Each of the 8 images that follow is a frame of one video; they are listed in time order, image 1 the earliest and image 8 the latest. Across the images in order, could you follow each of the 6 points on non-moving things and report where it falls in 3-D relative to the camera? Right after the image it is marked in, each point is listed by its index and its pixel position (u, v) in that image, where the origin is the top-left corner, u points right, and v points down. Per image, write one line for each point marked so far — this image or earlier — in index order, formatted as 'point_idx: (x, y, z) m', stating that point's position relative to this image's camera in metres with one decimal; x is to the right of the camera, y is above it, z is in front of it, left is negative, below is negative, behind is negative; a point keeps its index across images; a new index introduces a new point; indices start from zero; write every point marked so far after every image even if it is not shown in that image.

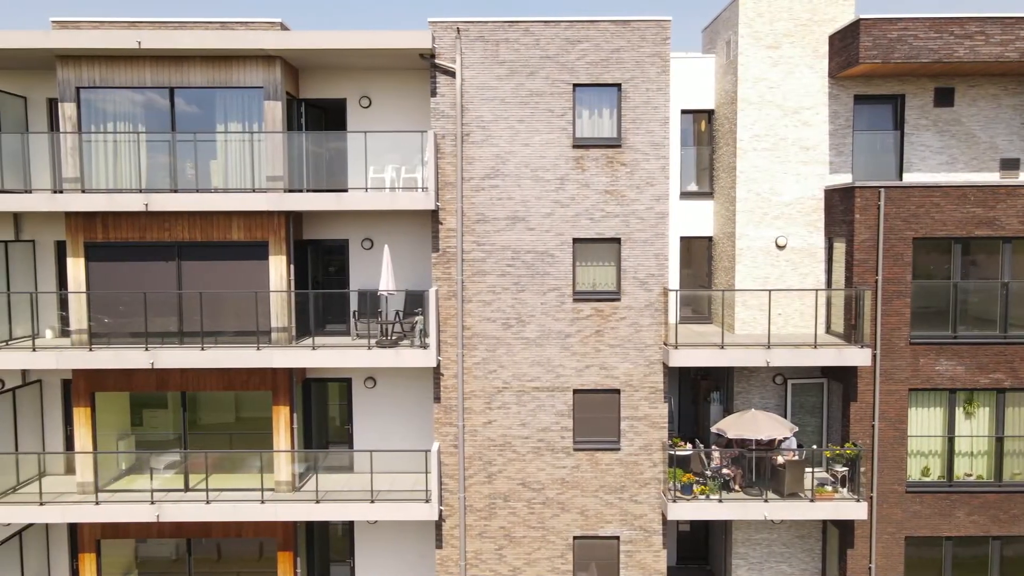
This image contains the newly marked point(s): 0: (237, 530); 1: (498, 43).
0: (-4.5, -4.0, +11.4) m
1: (-0.2, +3.8, +10.6) m
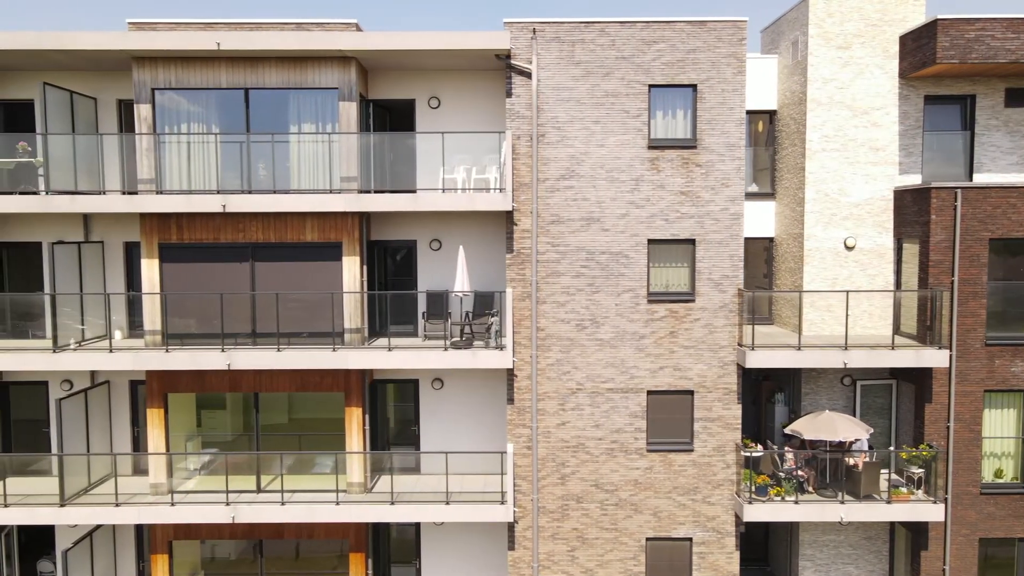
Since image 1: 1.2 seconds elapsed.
0: (-3.3, -4.0, +11.4) m
1: (+1.0, +3.8, +10.6) m
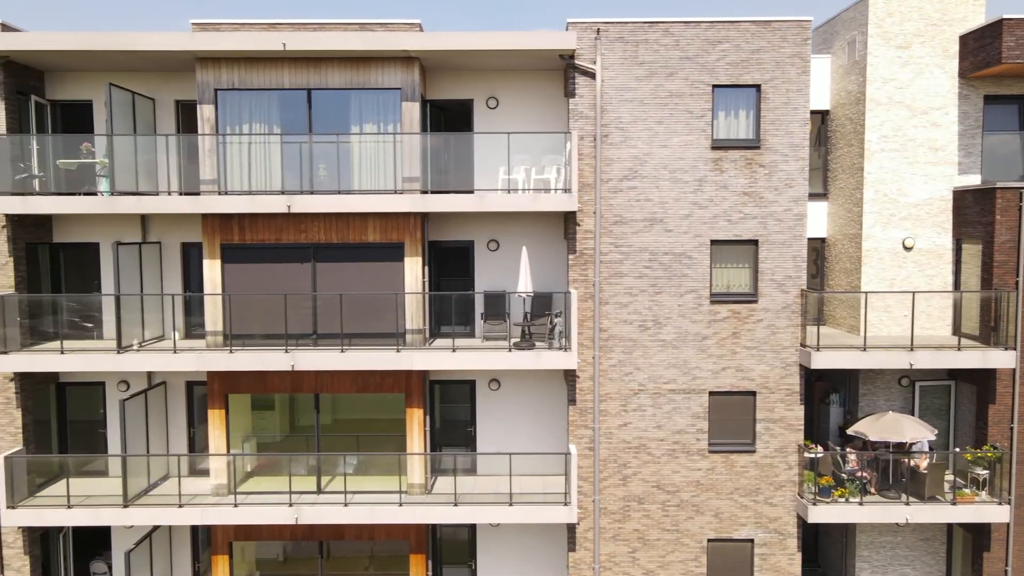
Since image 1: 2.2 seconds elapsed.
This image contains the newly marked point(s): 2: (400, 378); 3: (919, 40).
0: (-2.3, -4.0, +11.4) m
1: (+1.9, +3.8, +10.6) m
2: (-1.8, -1.5, +11.1) m
3: (+6.9, +4.2, +11.5) m
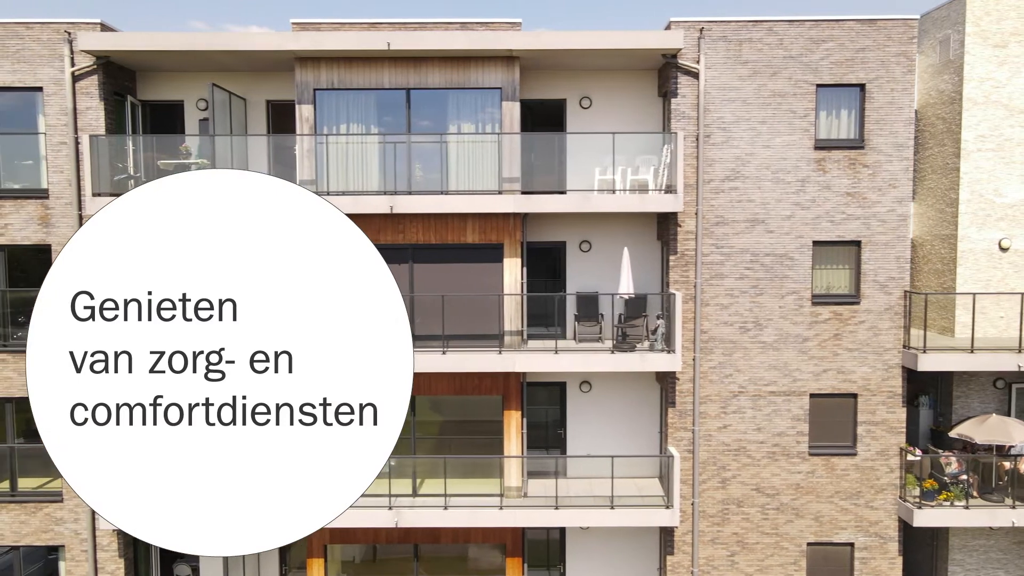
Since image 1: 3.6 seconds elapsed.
0: (-0.7, -4.1, +11.3) m
1: (+3.5, +3.8, +10.5) m
2: (-0.2, -1.5, +11.0) m
3: (+8.4, +4.2, +11.4) m
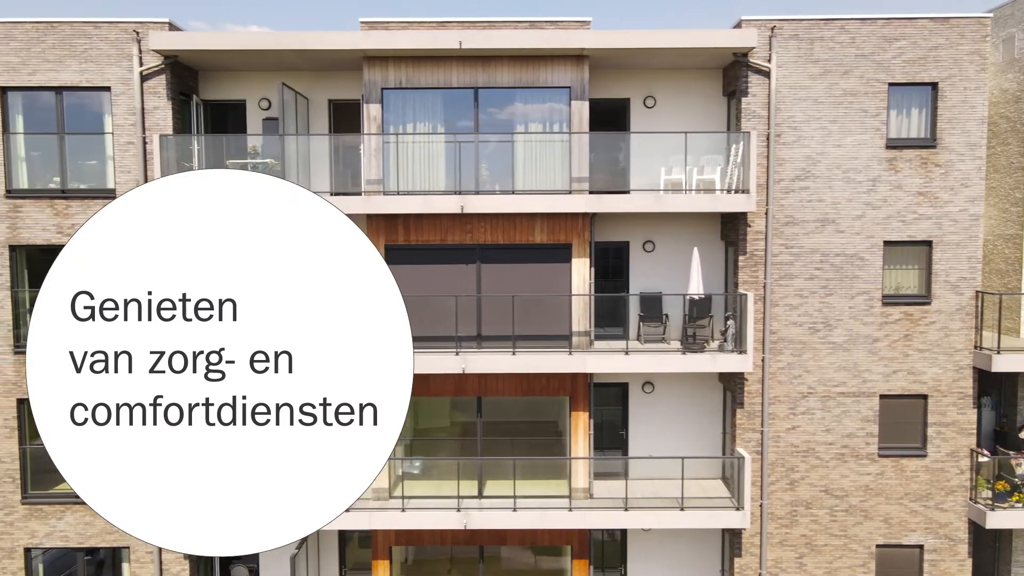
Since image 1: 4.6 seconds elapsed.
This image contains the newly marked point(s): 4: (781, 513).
0: (+0.3, -4.1, +11.2) m
1: (+4.6, +3.8, +10.4) m
2: (+0.9, -1.5, +10.9) m
3: (+9.5, +4.2, +11.3) m
4: (+4.3, -3.6, +10.9) m
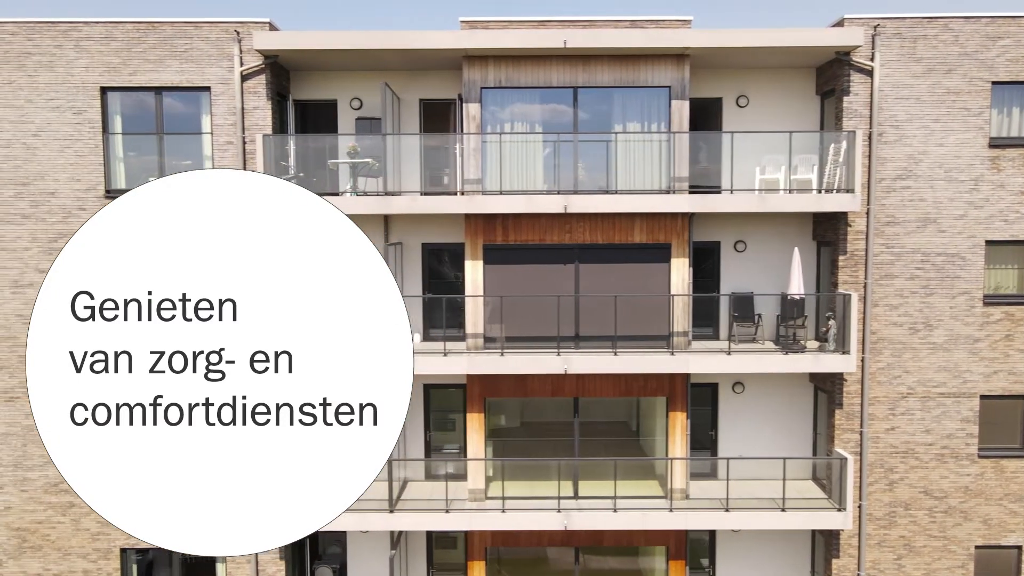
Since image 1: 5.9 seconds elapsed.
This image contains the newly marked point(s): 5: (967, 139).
0: (+1.9, -4.1, +11.2) m
1: (+6.1, +3.8, +10.4) m
2: (+2.4, -1.5, +10.9) m
3: (+11.0, +4.2, +11.3) m
4: (+5.8, -3.6, +10.8) m
5: (+6.9, +2.3, +10.4) m
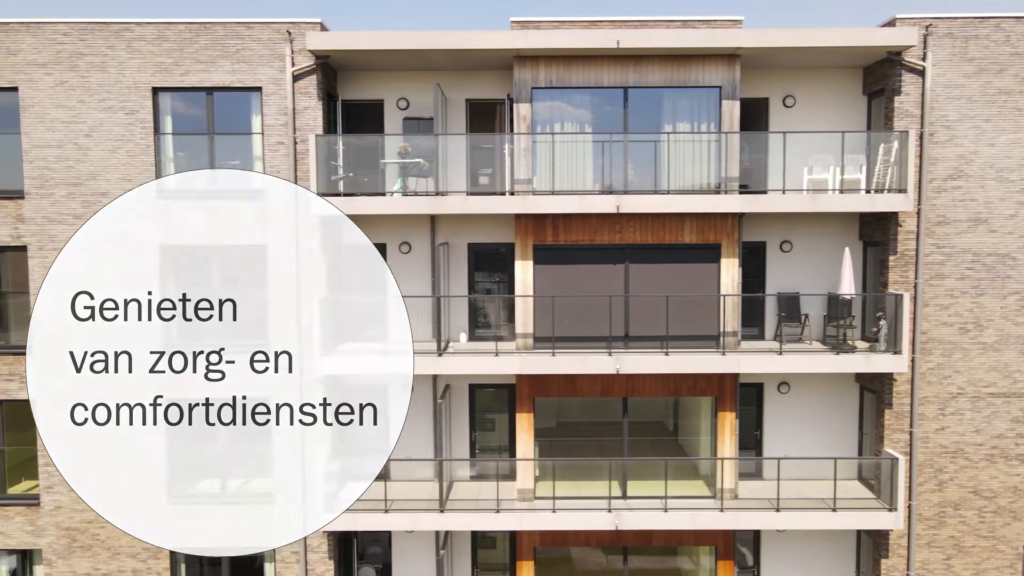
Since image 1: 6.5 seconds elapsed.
0: (+2.6, -4.1, +11.2) m
1: (+6.9, +3.8, +10.3) m
2: (+3.2, -1.5, +10.9) m
3: (+11.8, +4.2, +11.2) m
4: (+6.6, -3.6, +10.8) m
5: (+7.7, +2.3, +10.4) m
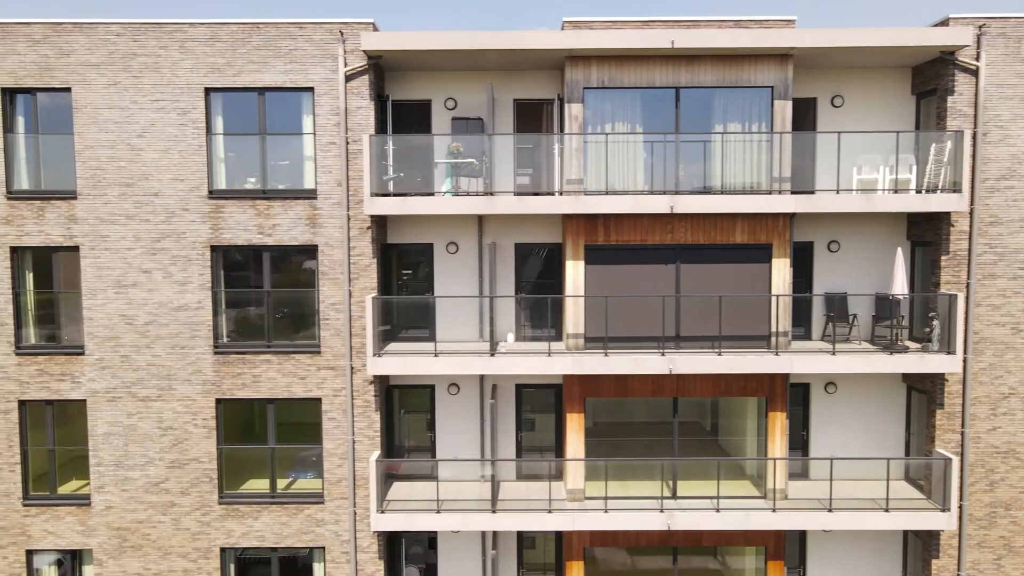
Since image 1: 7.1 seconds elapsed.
0: (+3.4, -4.1, +11.2) m
1: (+7.7, +3.7, +10.3) m
2: (+4.0, -1.5, +10.9) m
3: (+12.6, +4.2, +11.2) m
4: (+7.4, -3.6, +10.8) m
5: (+8.5, +2.3, +10.4) m
